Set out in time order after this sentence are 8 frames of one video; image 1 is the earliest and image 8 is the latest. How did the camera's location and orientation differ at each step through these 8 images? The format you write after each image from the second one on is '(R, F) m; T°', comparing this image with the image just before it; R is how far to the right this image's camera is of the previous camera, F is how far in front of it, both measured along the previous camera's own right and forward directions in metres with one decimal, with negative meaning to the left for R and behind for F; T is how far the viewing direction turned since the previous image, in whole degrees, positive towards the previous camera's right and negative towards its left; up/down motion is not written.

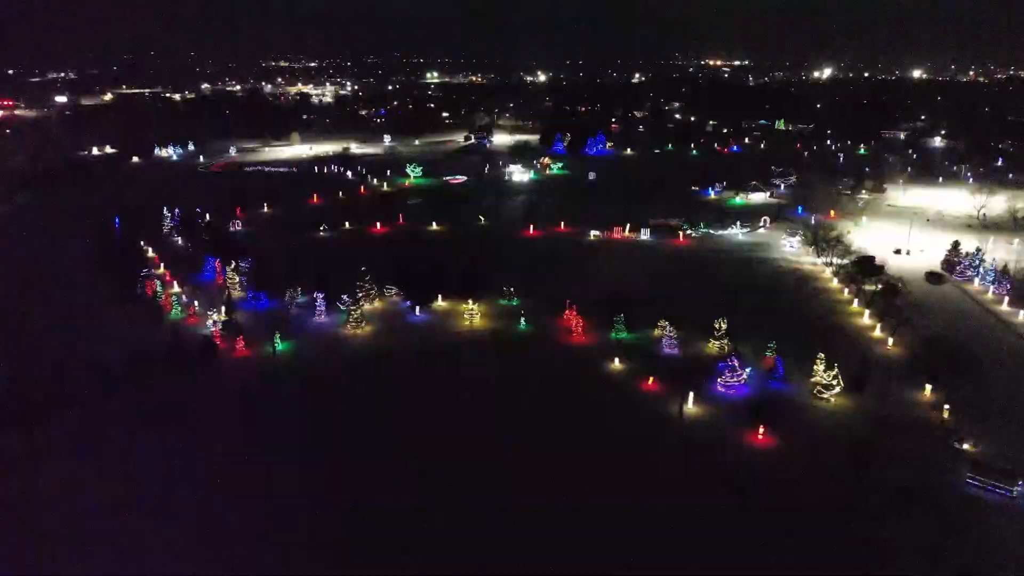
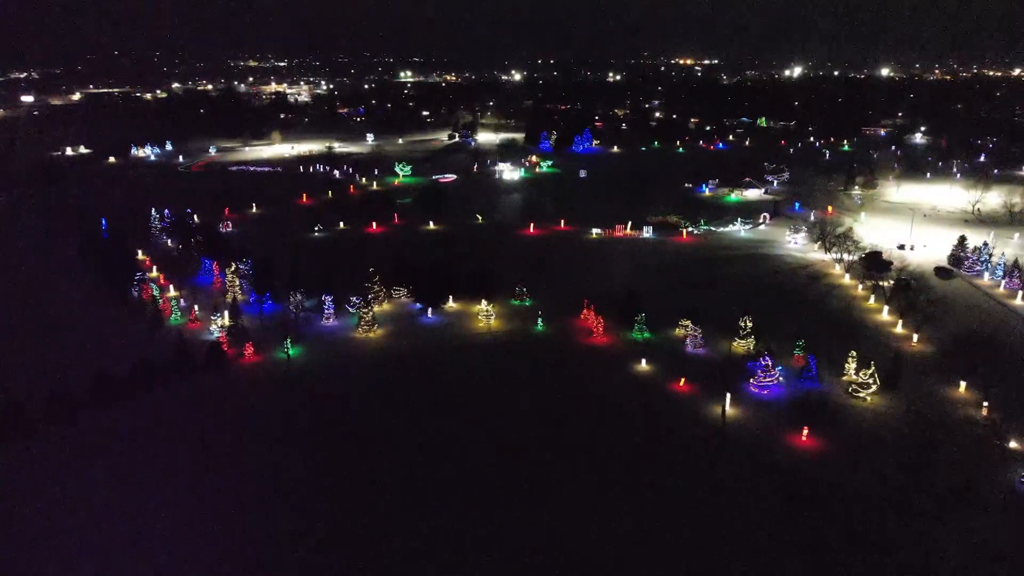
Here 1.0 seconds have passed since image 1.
(-0.9, +0.5) m; +2°
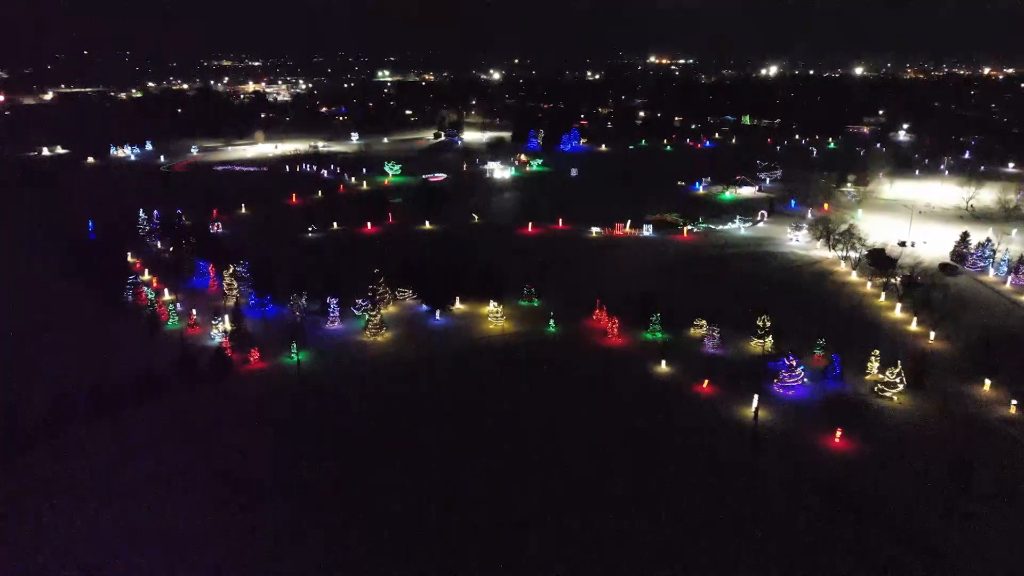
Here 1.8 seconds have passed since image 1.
(-0.7, +0.4) m; +2°
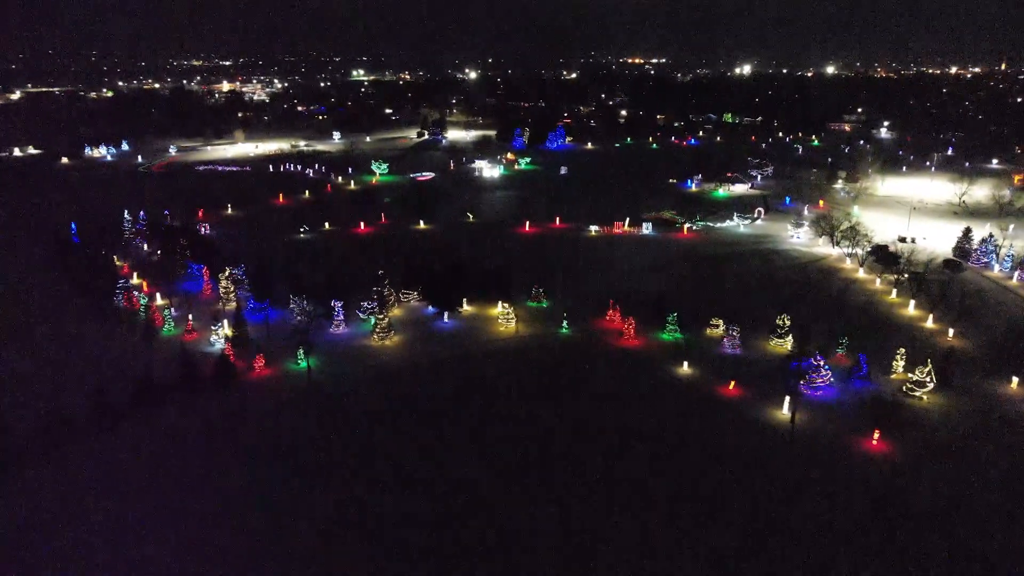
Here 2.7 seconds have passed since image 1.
(-0.7, +0.5) m; +2°
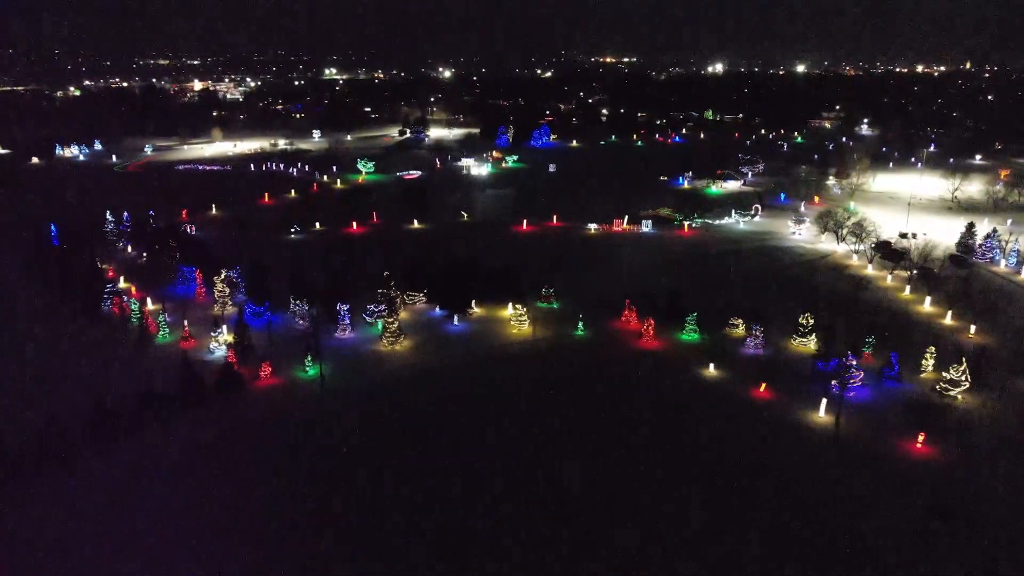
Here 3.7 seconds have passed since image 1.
(-0.8, +0.5) m; +2°
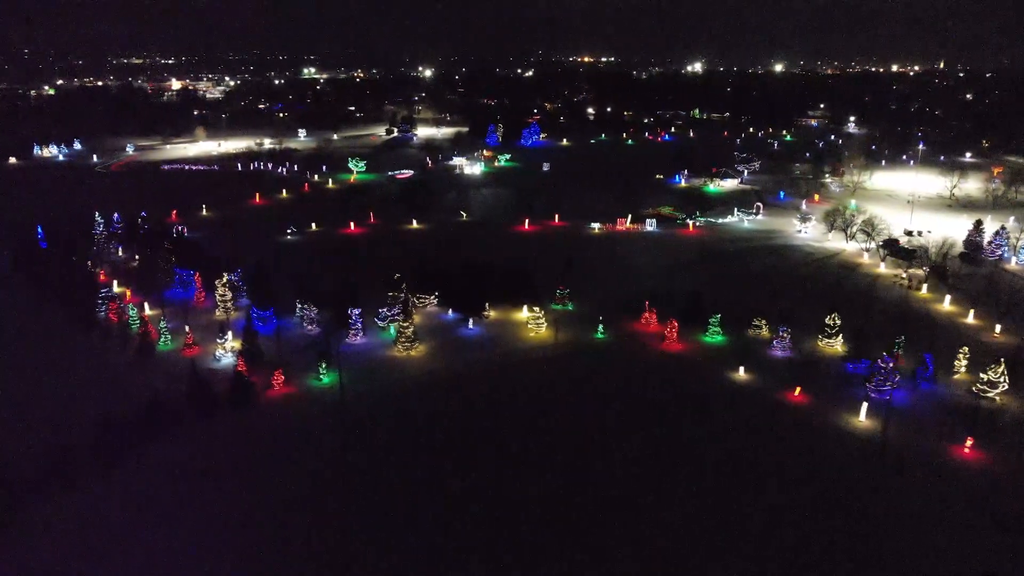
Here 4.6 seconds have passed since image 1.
(-0.7, +0.5) m; +1°
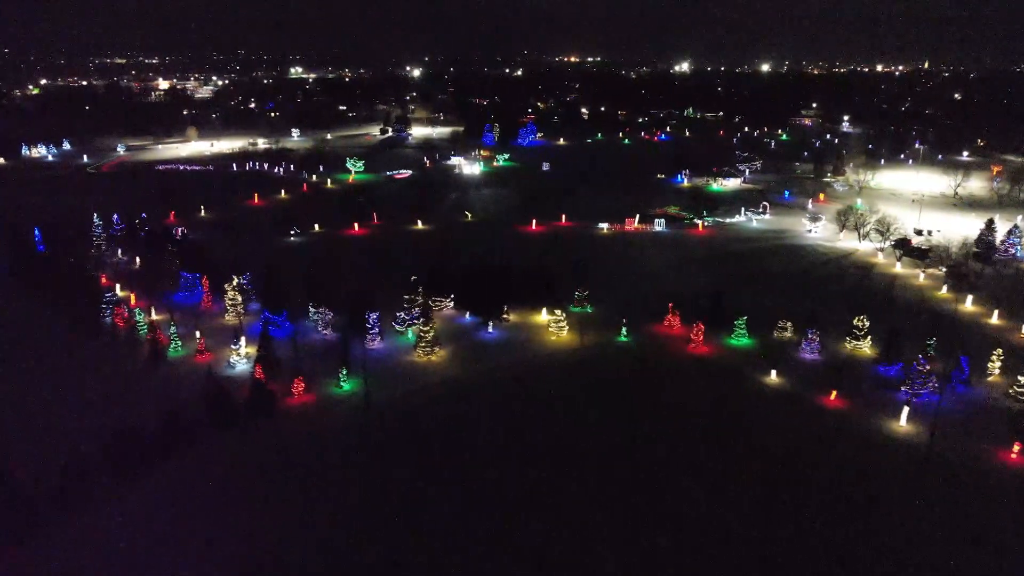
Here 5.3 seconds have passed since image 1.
(-0.6, +0.3) m; +1°
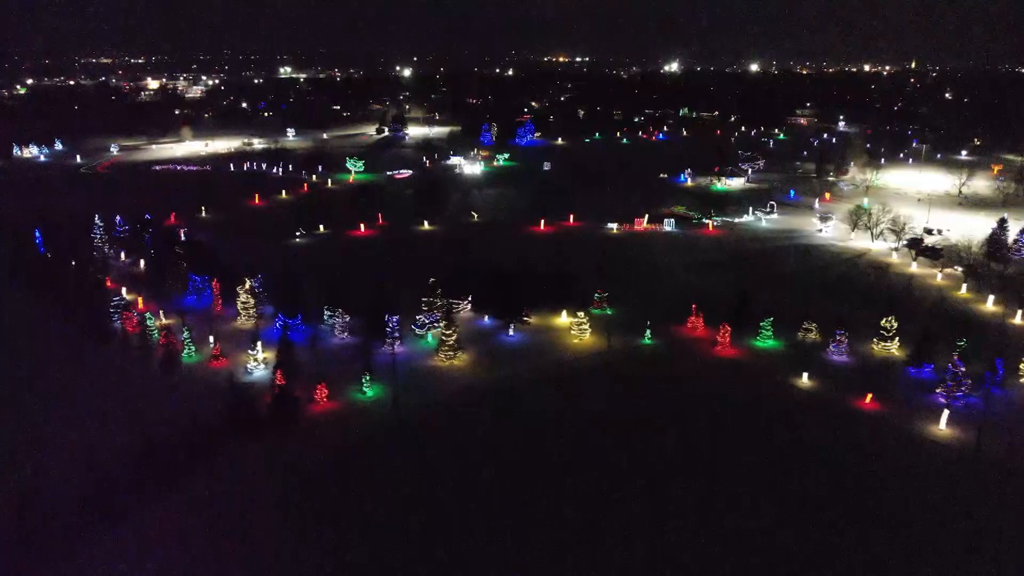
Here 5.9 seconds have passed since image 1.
(-0.6, +0.2) m; +1°
